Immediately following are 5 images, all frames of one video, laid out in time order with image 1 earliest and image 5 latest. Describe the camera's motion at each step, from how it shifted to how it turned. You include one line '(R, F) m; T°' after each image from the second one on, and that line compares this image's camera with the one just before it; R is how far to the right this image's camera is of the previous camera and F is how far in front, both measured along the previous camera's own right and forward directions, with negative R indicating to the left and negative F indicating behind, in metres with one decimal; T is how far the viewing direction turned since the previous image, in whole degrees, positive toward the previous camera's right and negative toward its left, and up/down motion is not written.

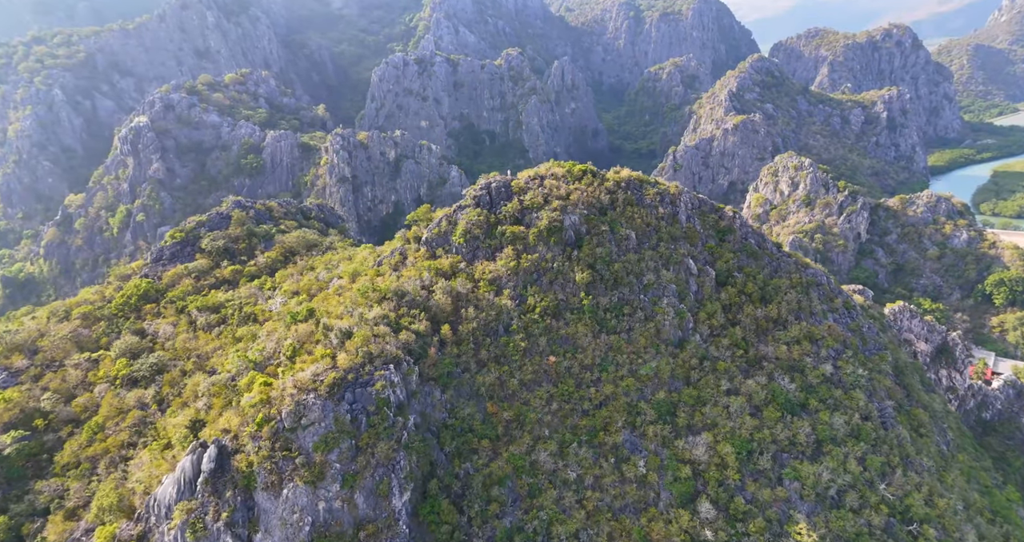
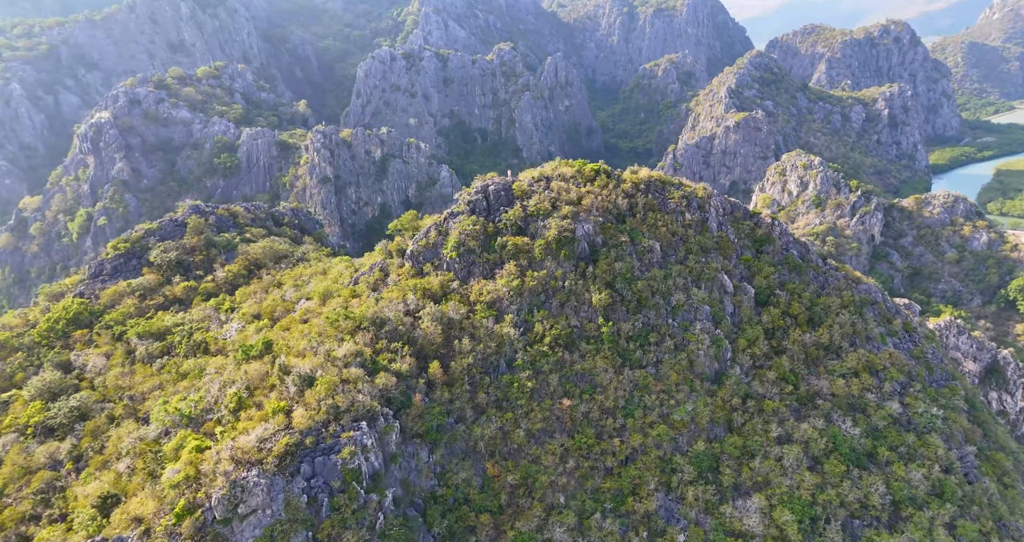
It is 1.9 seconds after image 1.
(-0.7, +7.4) m; +1°
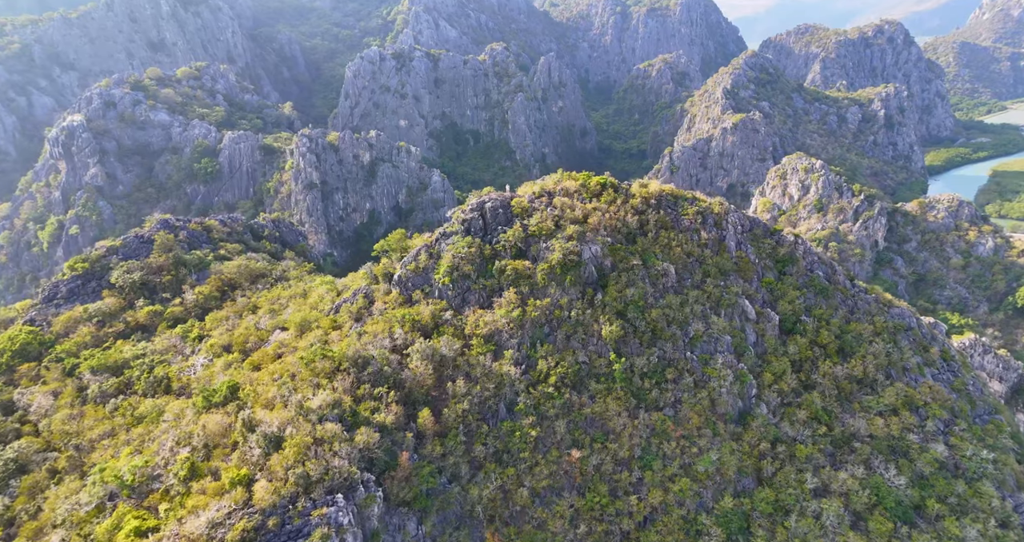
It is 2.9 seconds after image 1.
(-0.4, +4.0) m; +1°
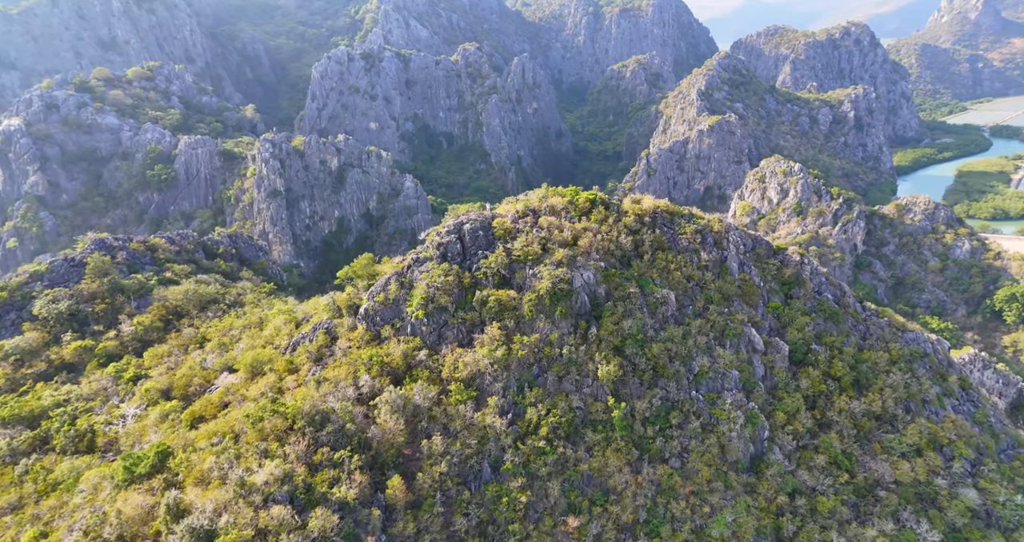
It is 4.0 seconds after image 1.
(-0.4, +4.0) m; +3°
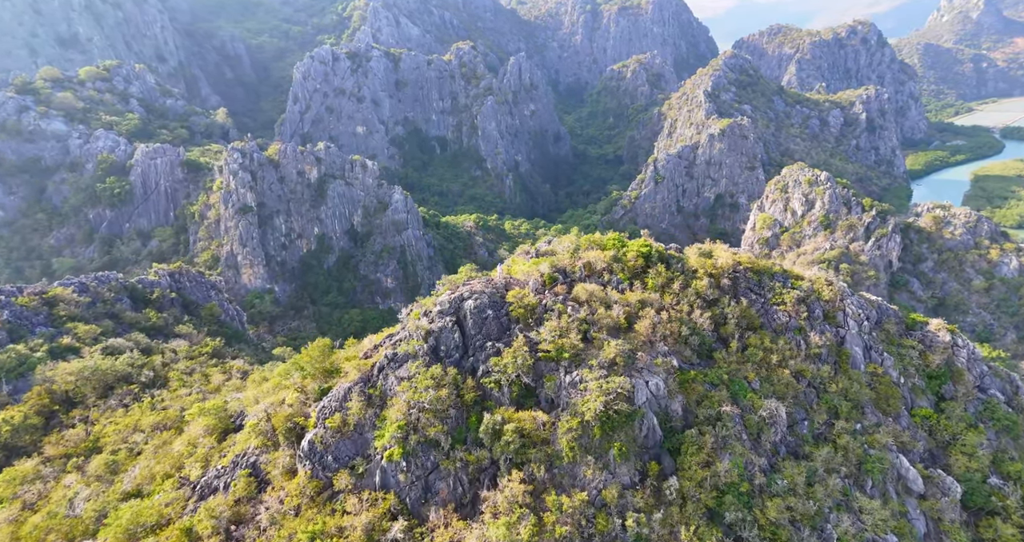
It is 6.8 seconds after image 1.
(-1.1, +11.1) m; +1°
